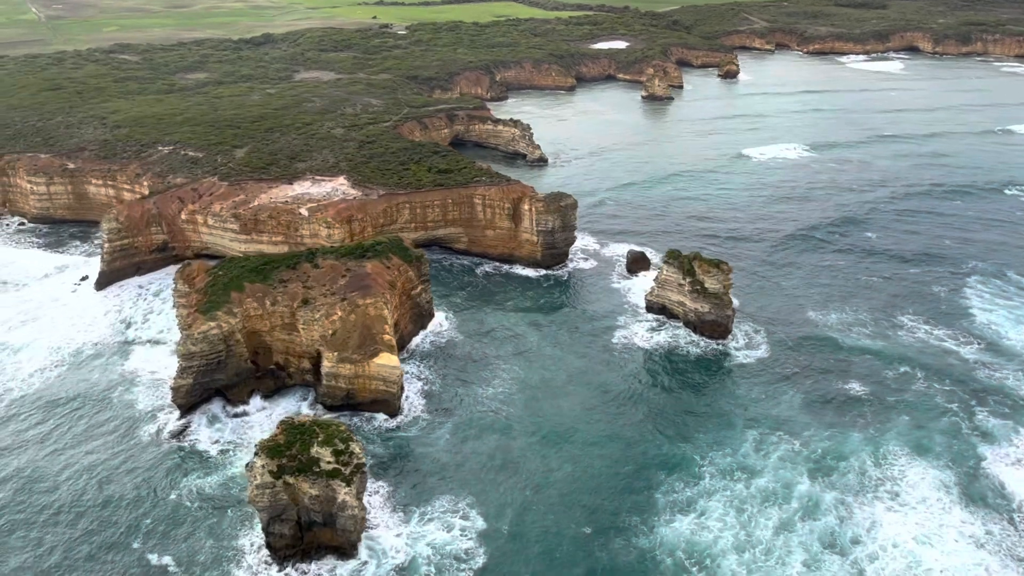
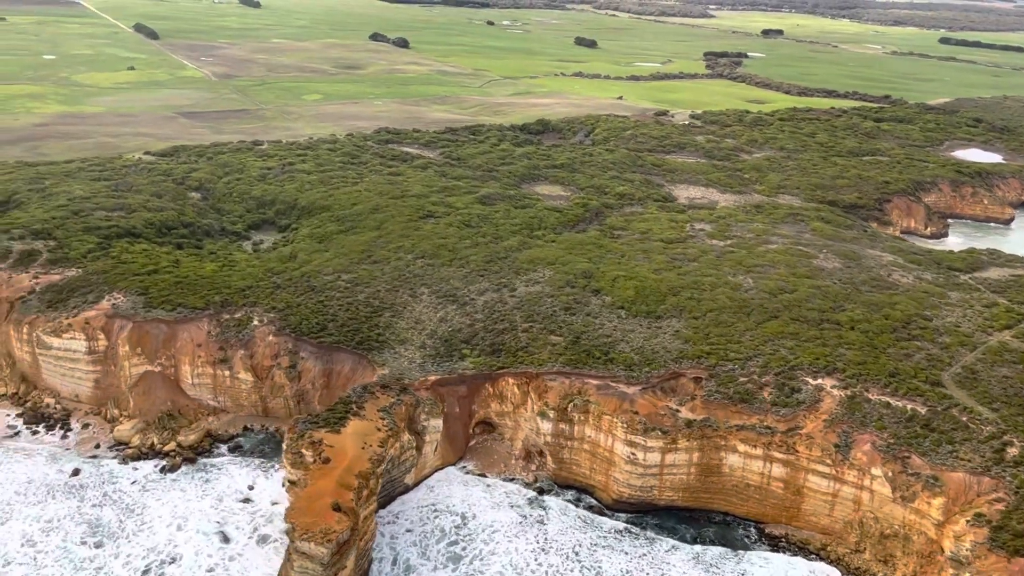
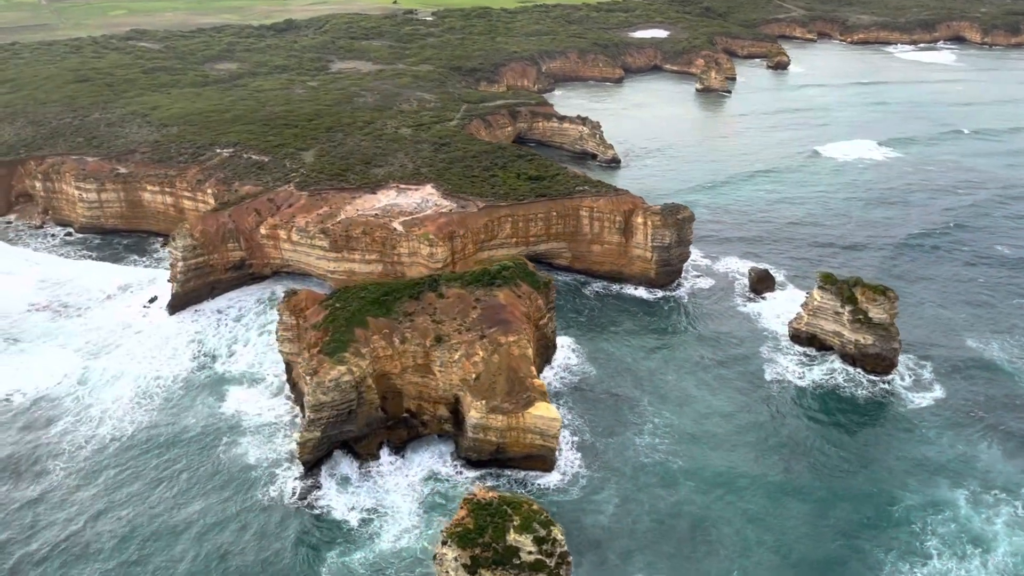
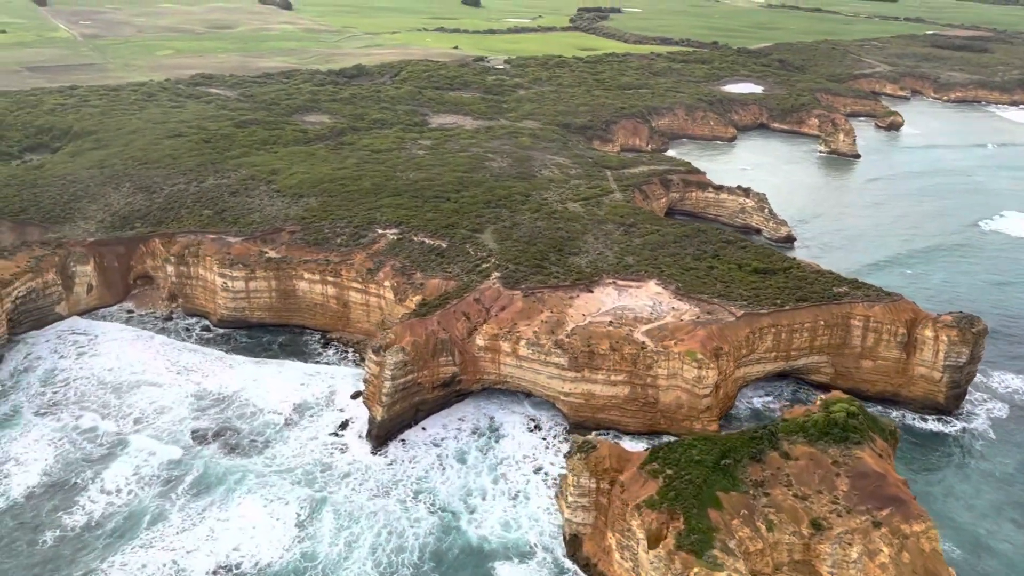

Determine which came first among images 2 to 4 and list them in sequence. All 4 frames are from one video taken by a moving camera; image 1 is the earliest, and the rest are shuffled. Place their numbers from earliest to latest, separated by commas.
3, 4, 2
